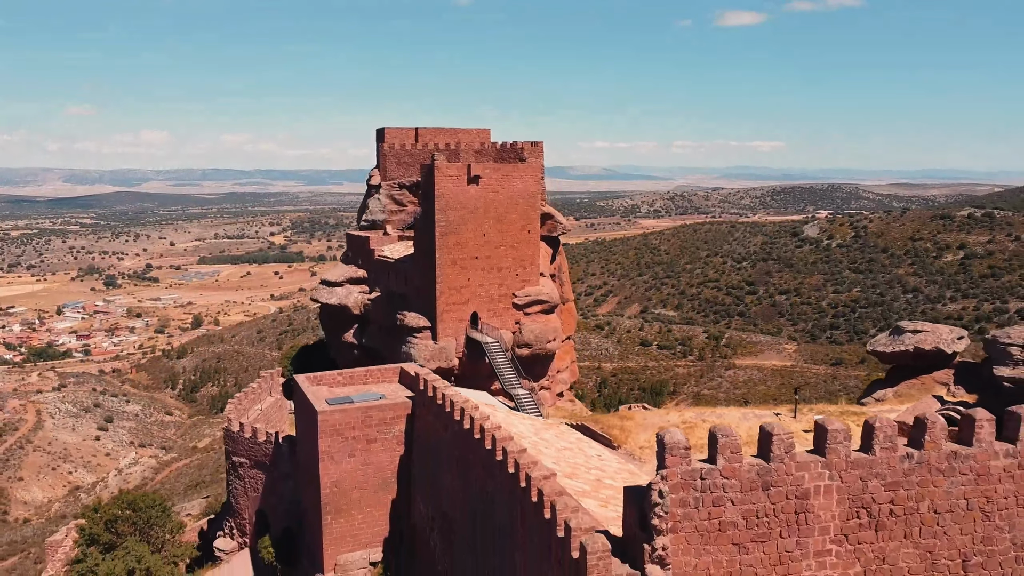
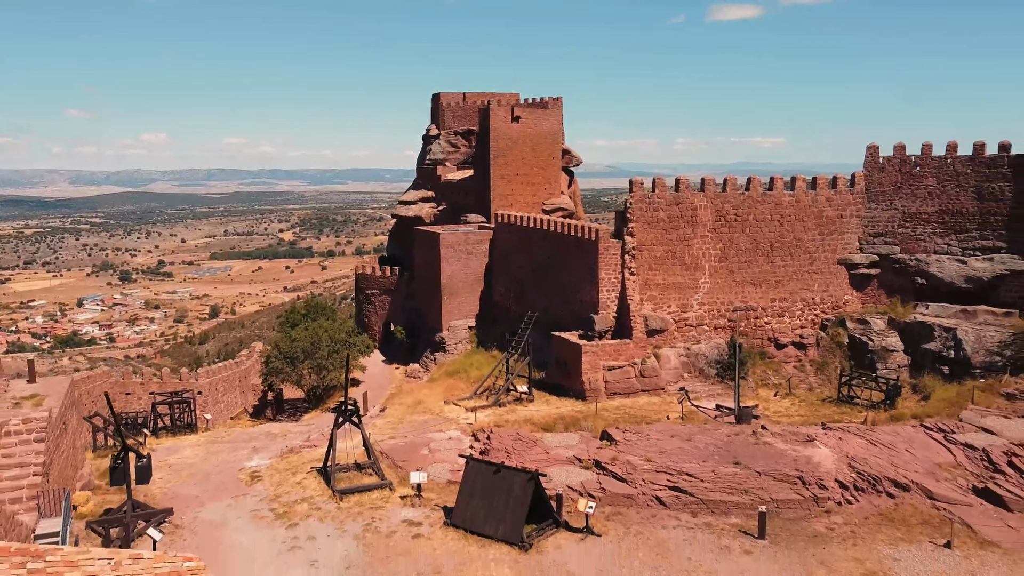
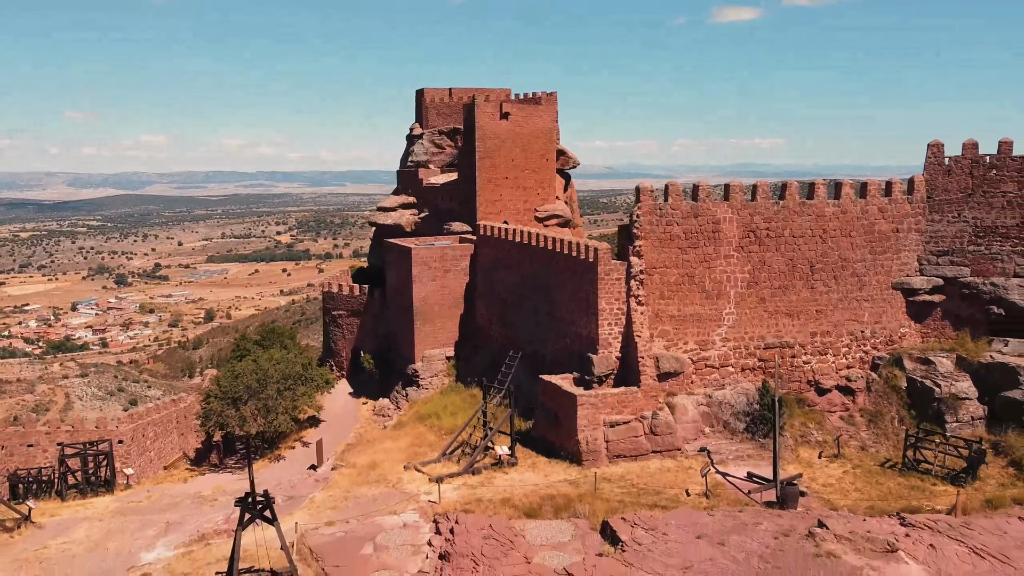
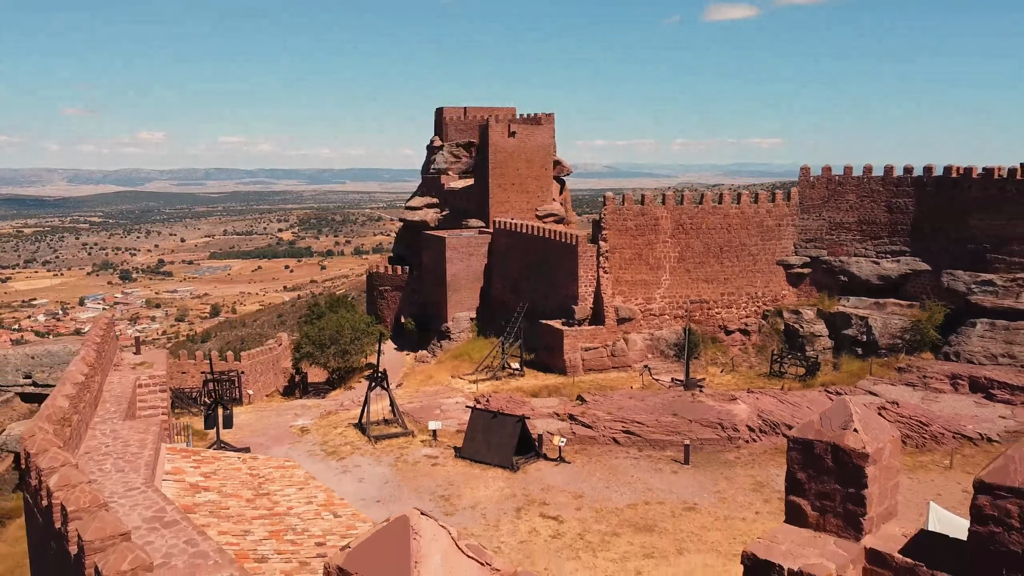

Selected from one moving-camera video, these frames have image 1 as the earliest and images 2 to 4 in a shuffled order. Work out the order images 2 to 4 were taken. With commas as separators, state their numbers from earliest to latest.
3, 2, 4
